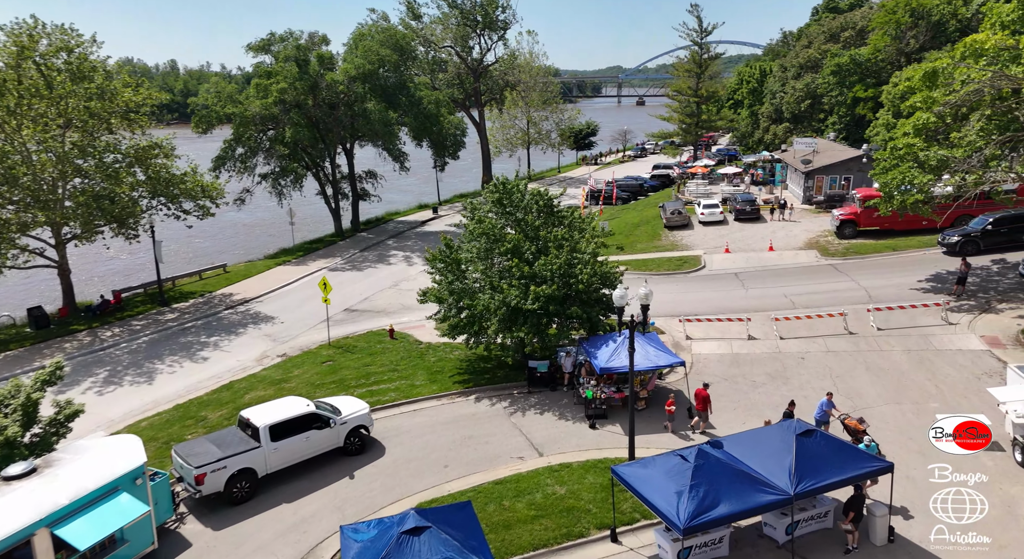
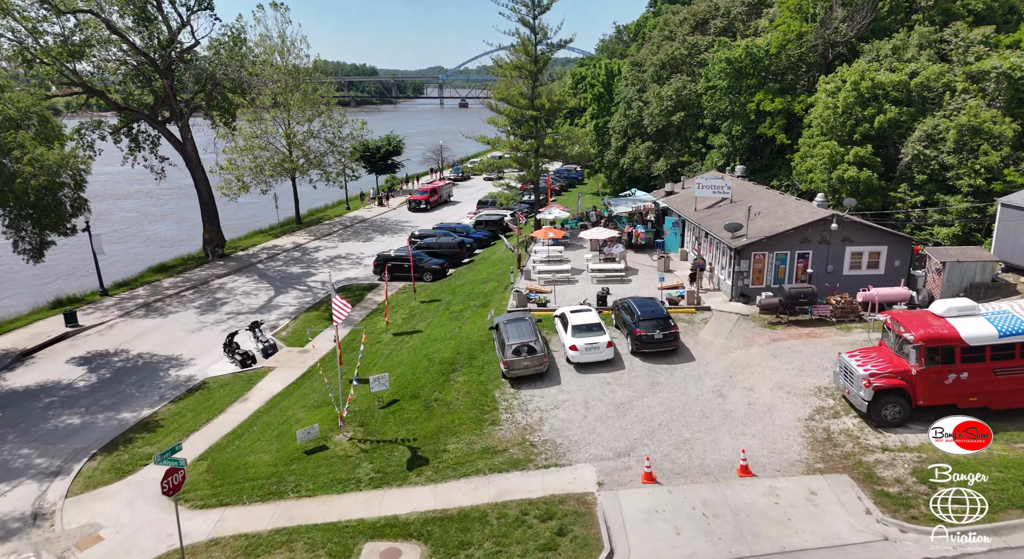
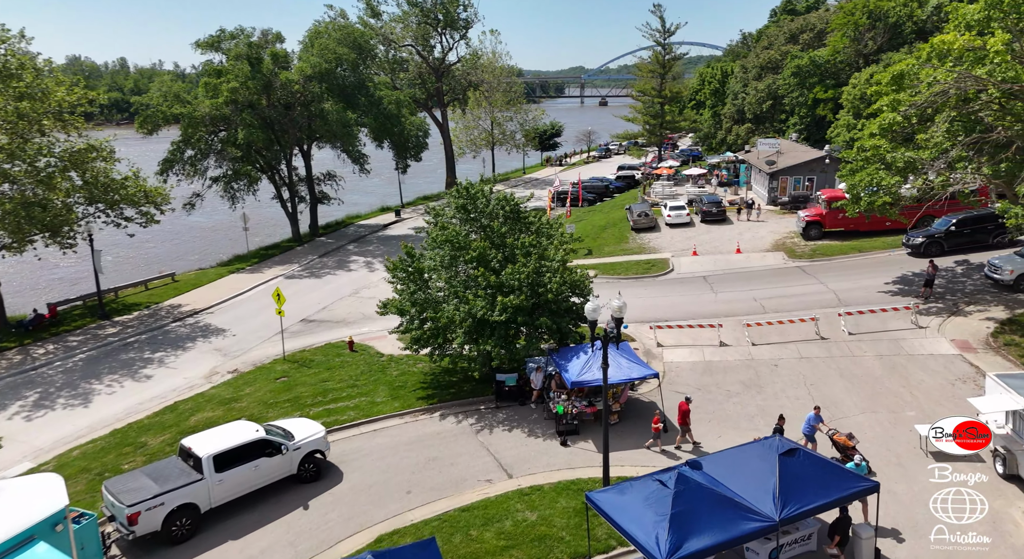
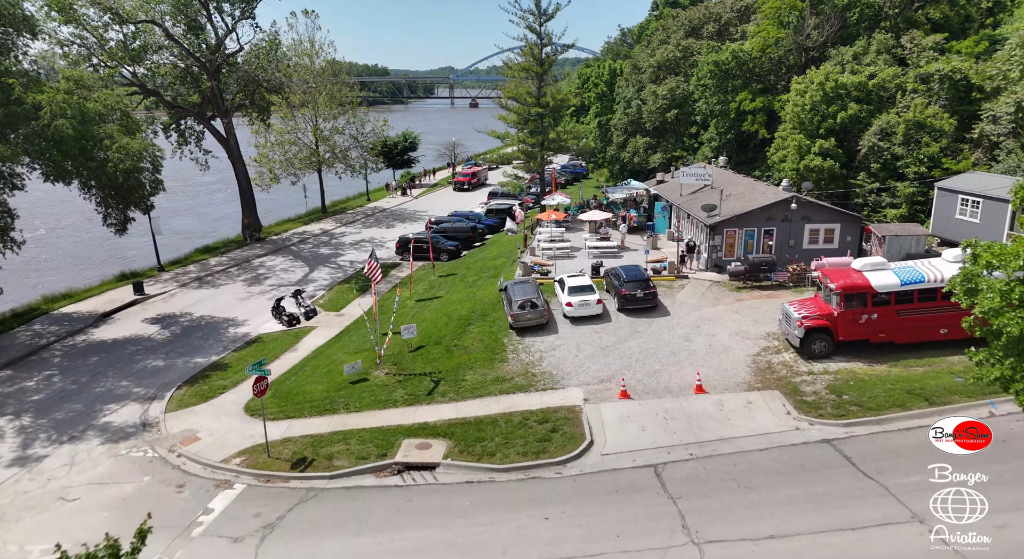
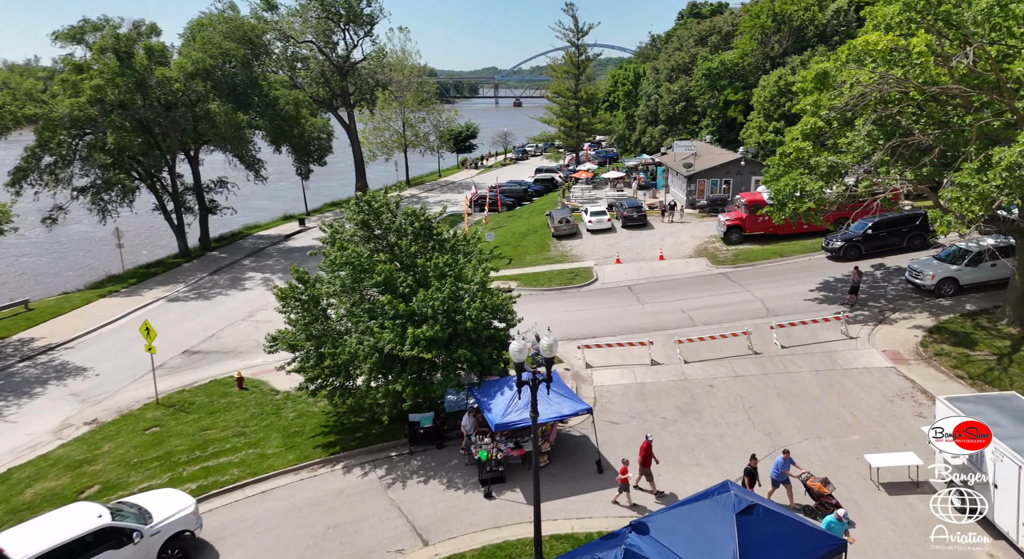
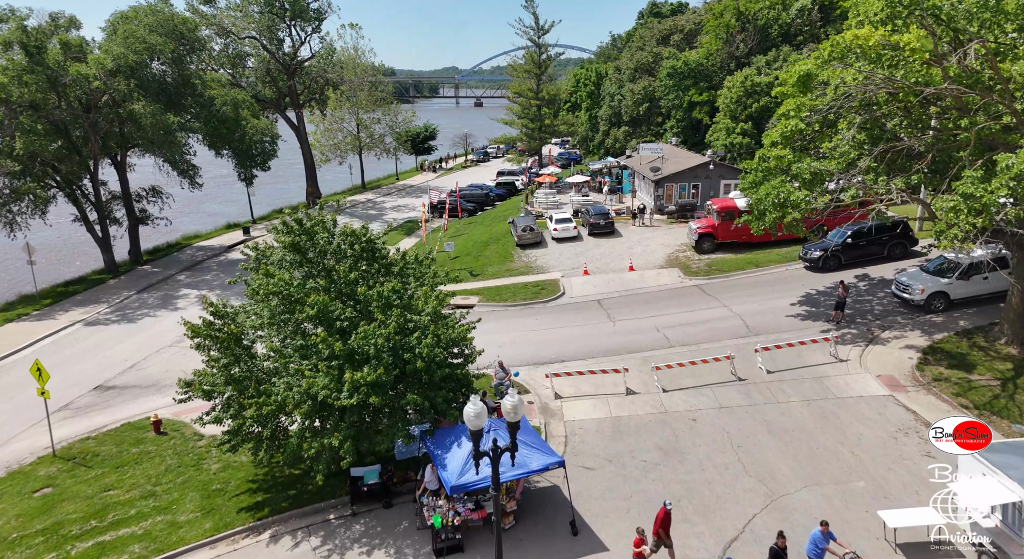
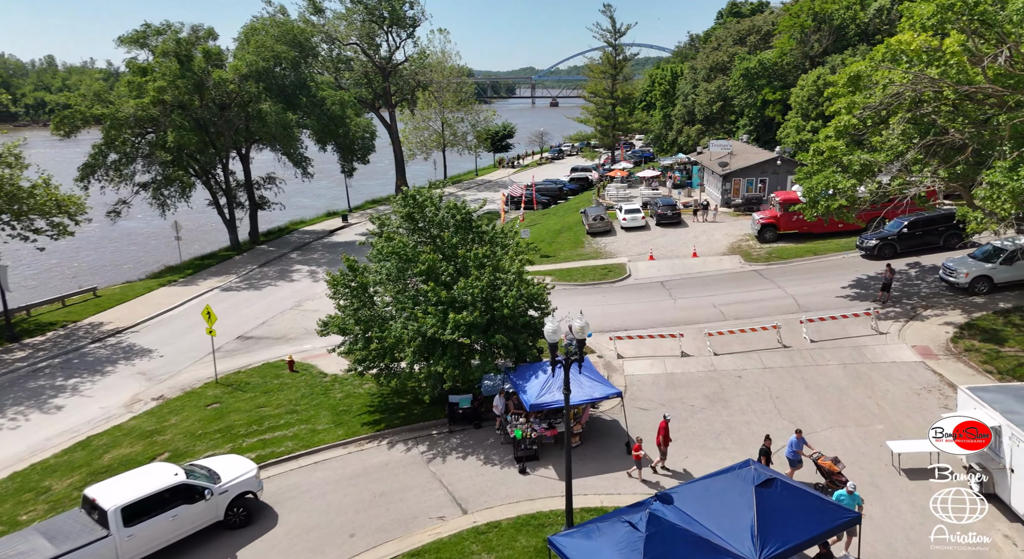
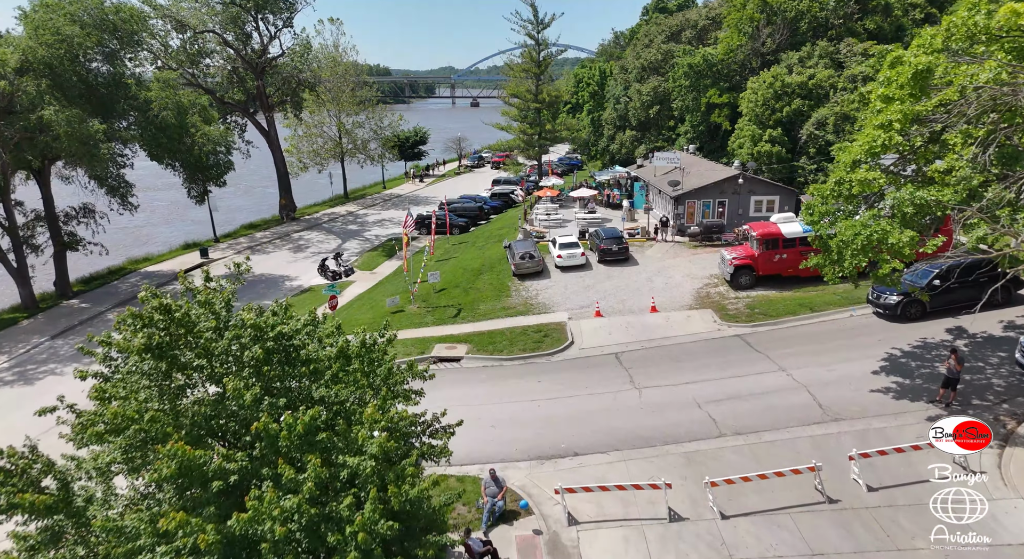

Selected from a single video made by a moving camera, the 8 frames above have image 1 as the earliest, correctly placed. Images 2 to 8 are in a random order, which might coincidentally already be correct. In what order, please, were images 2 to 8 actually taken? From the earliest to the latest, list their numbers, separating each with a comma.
3, 7, 5, 6, 8, 4, 2
